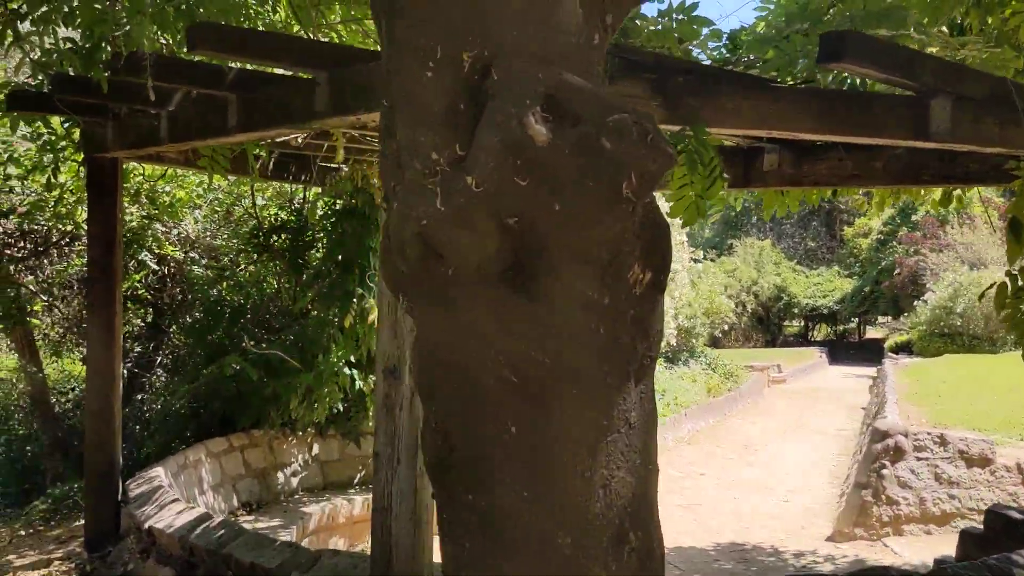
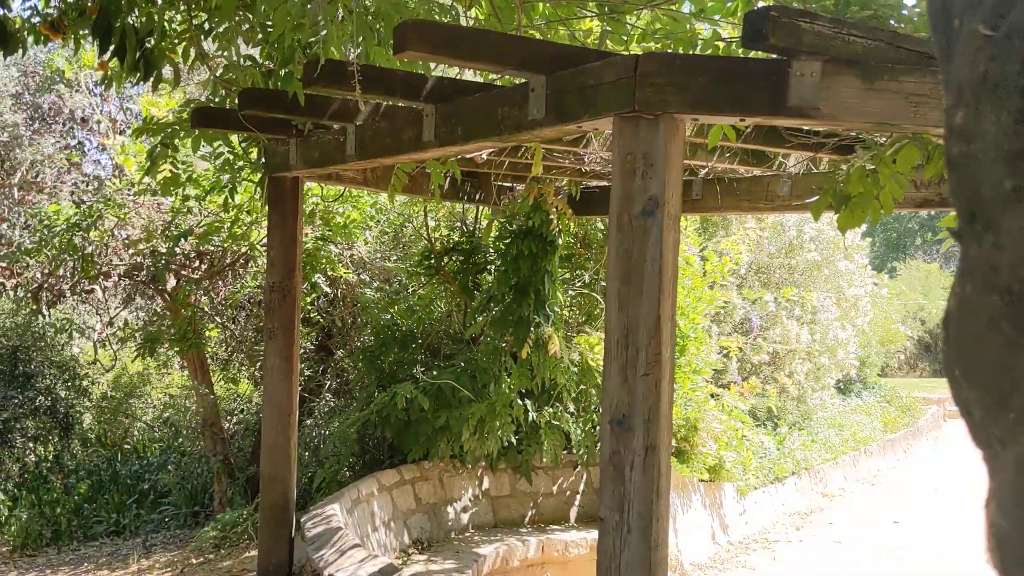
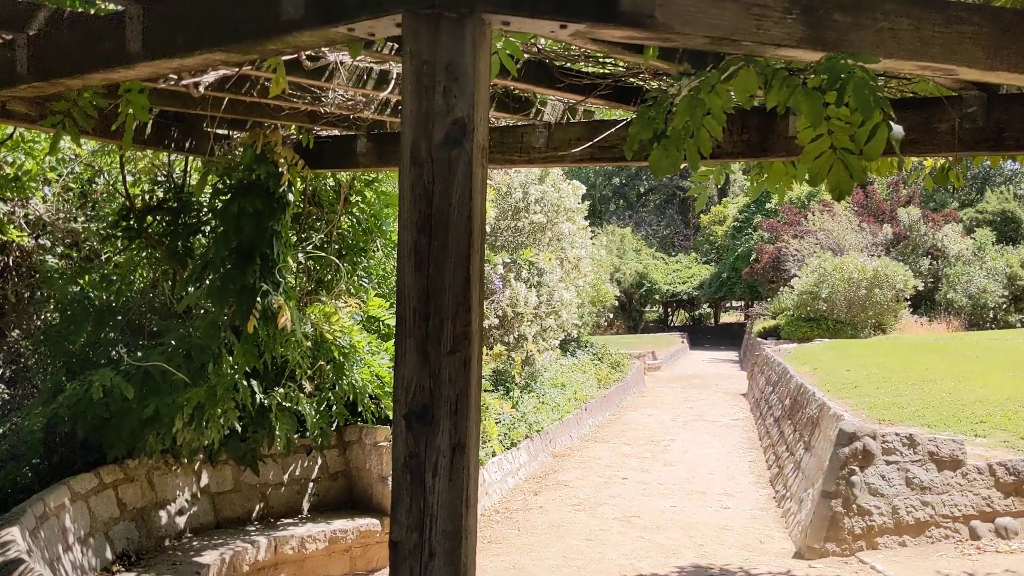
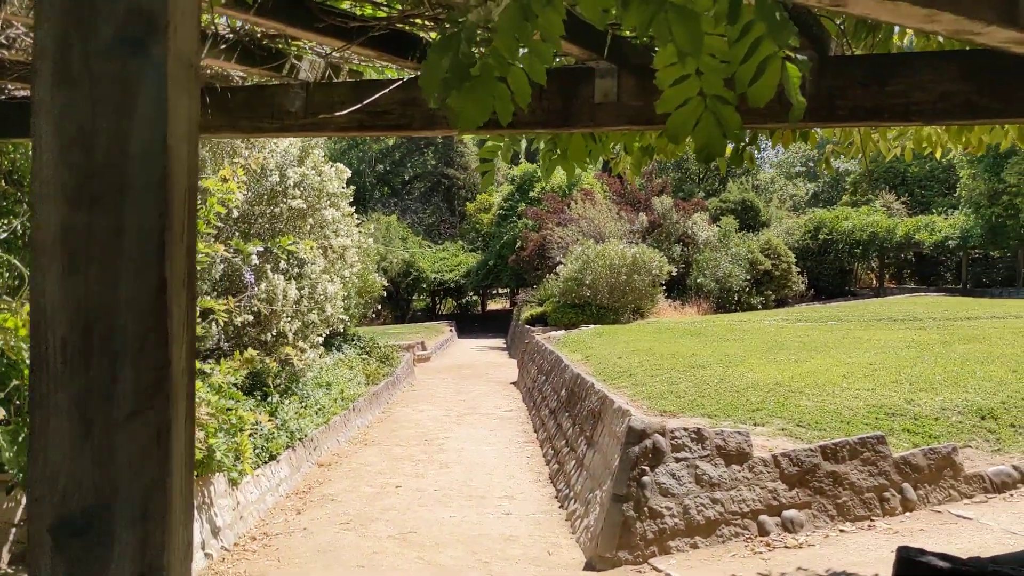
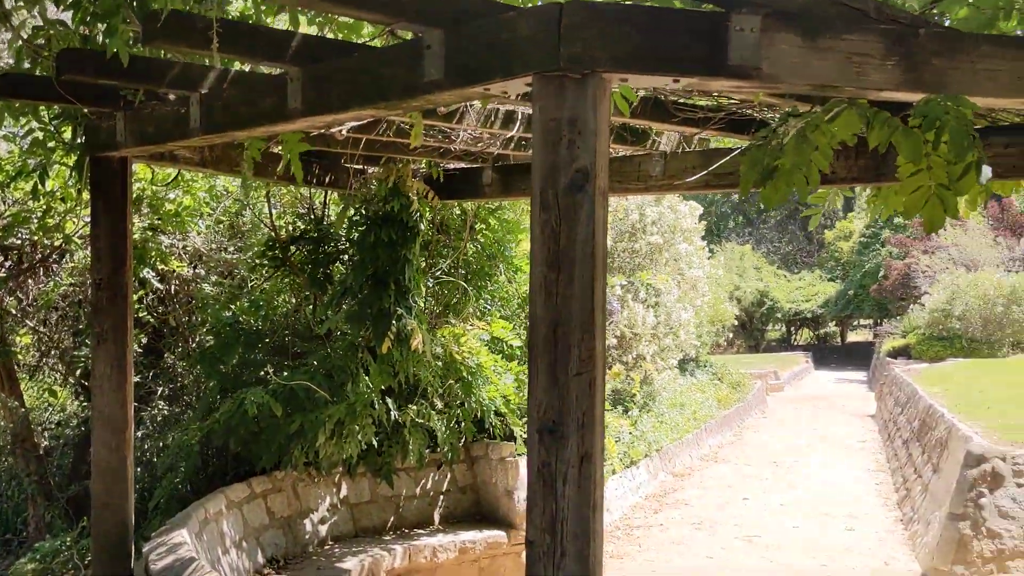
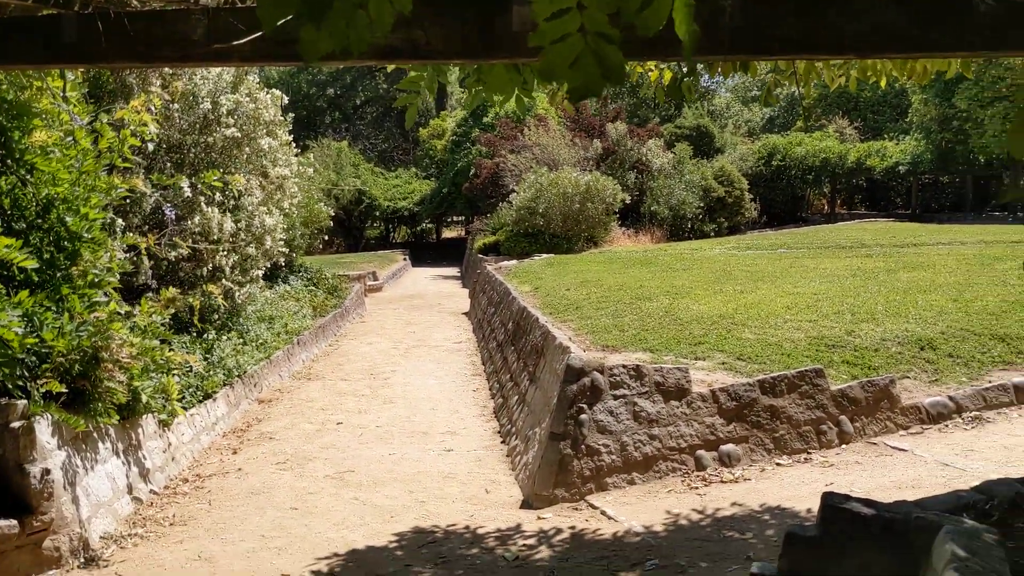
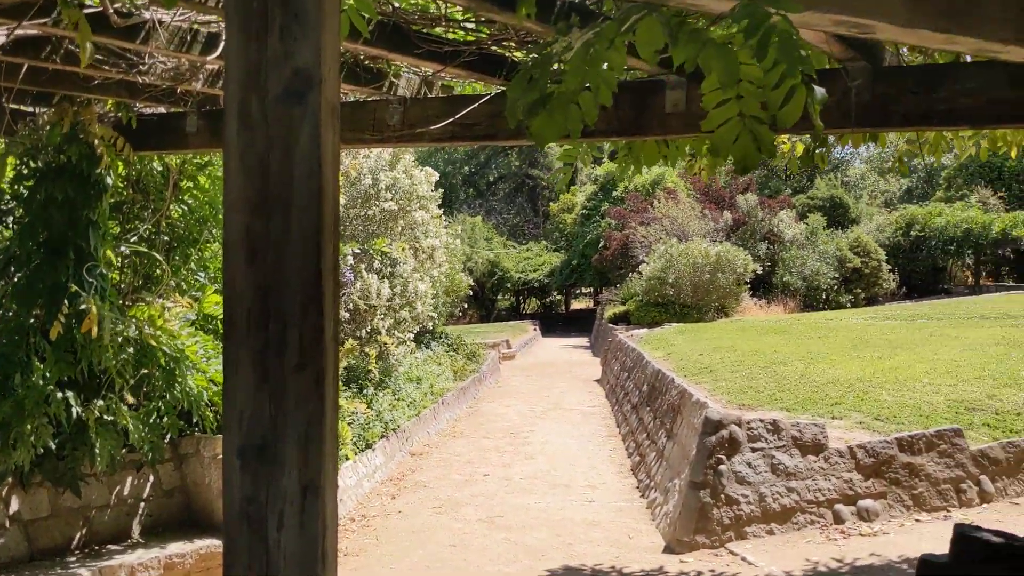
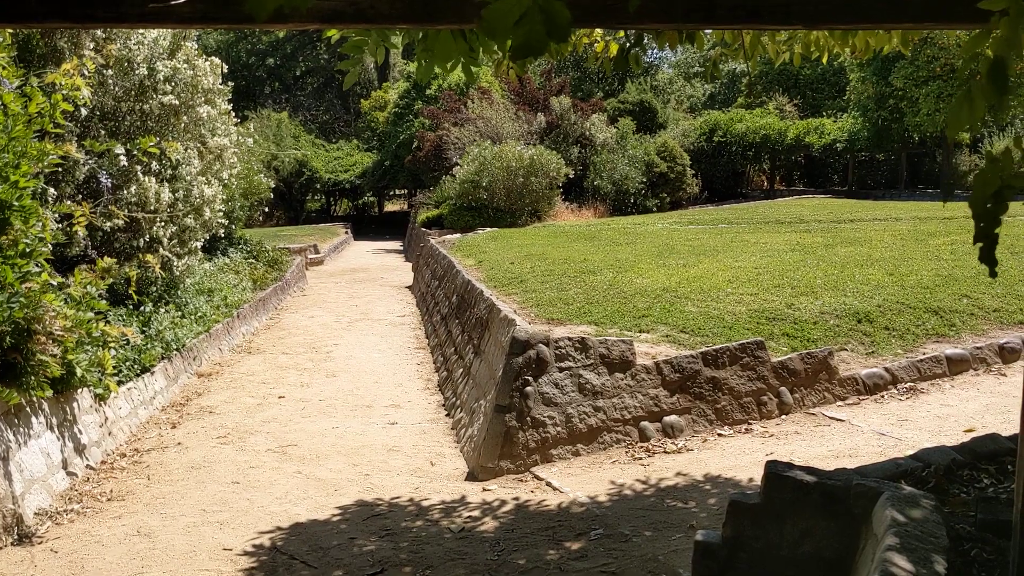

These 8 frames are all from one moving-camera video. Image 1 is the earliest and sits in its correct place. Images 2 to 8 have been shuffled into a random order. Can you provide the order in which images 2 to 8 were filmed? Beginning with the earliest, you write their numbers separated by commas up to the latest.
2, 5, 3, 7, 4, 6, 8
